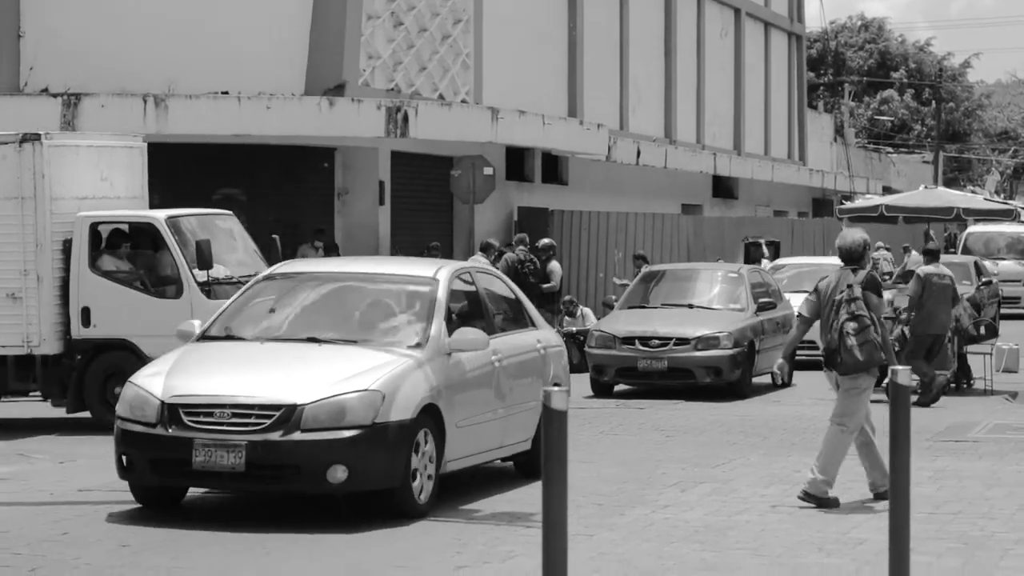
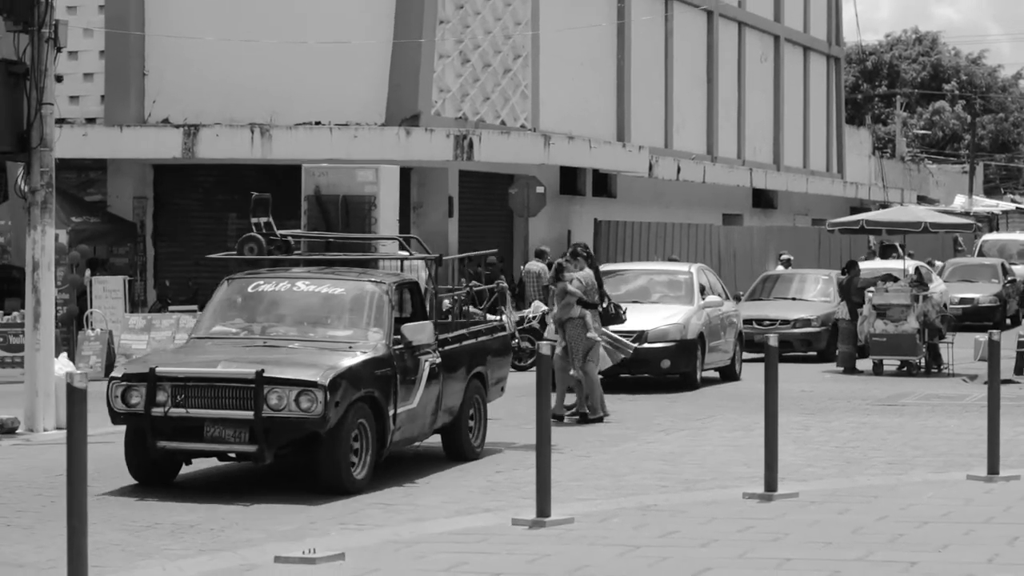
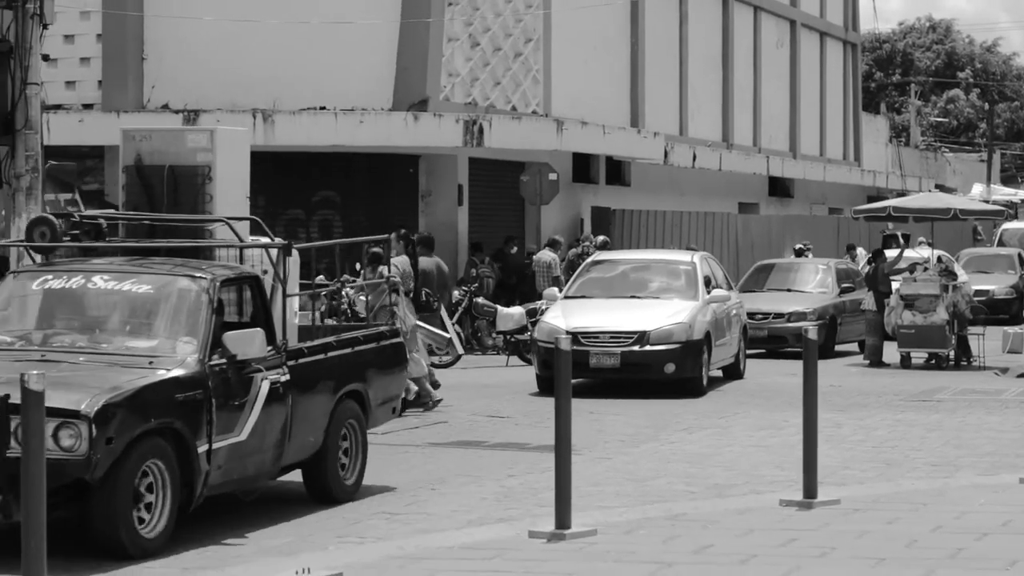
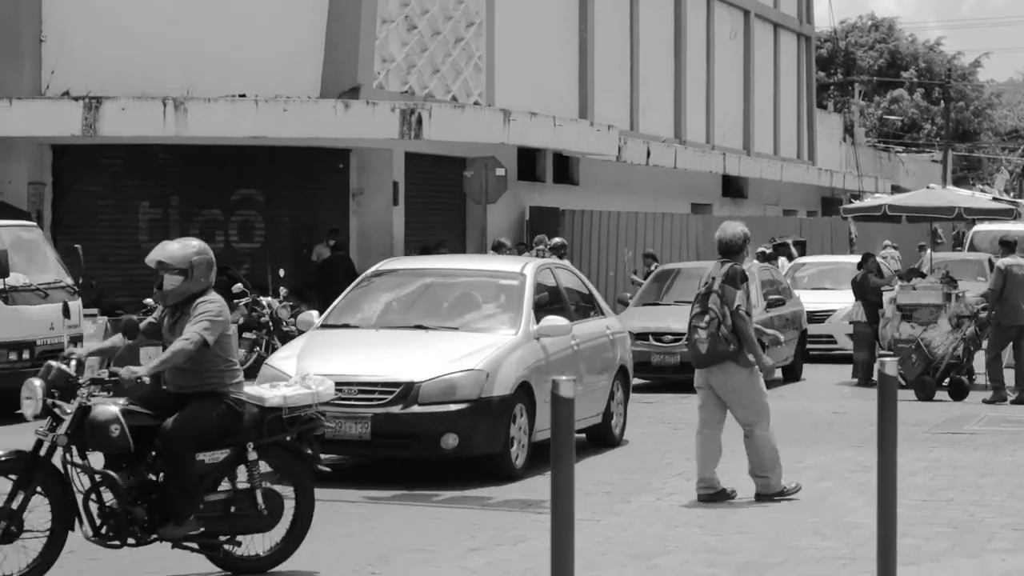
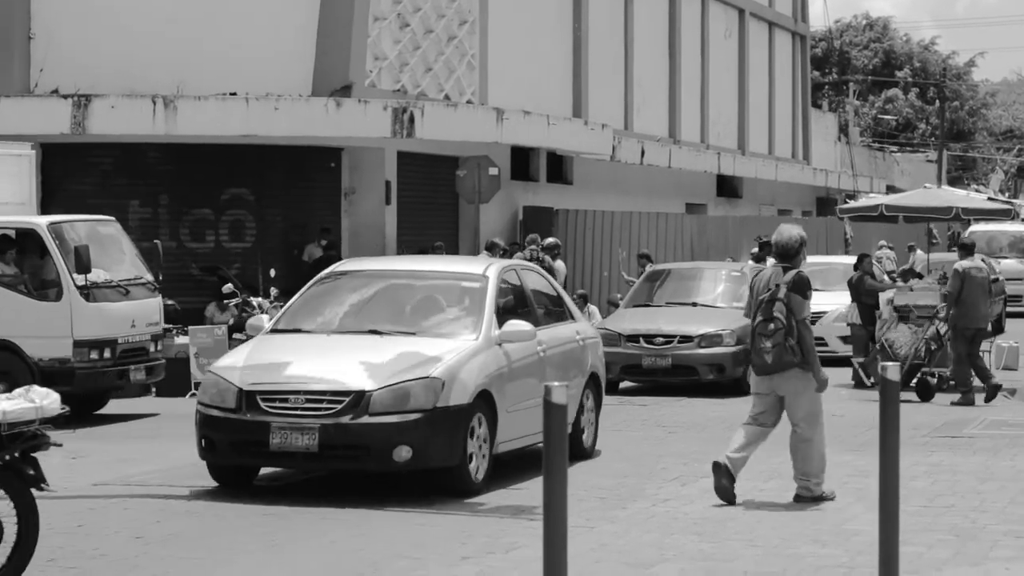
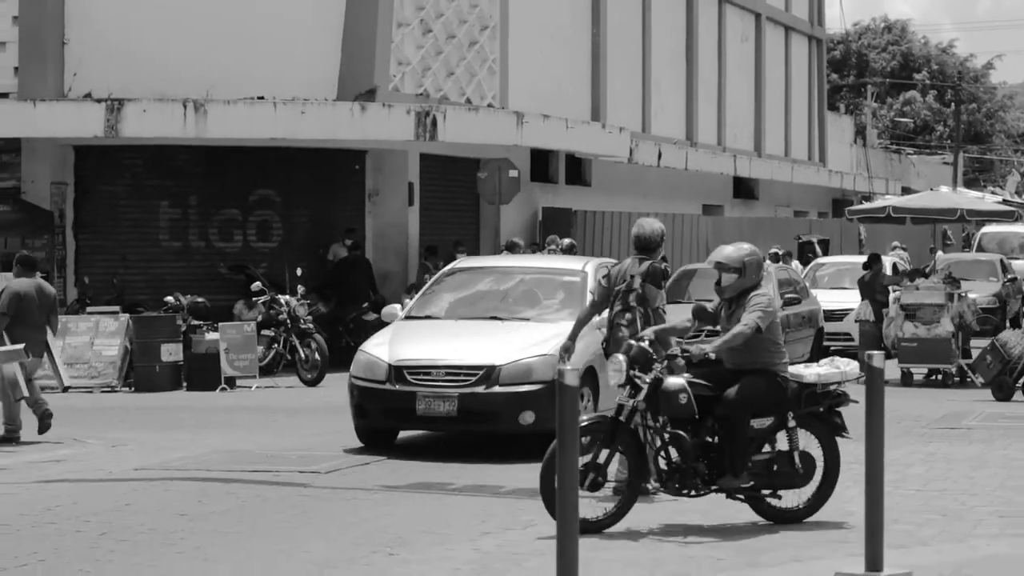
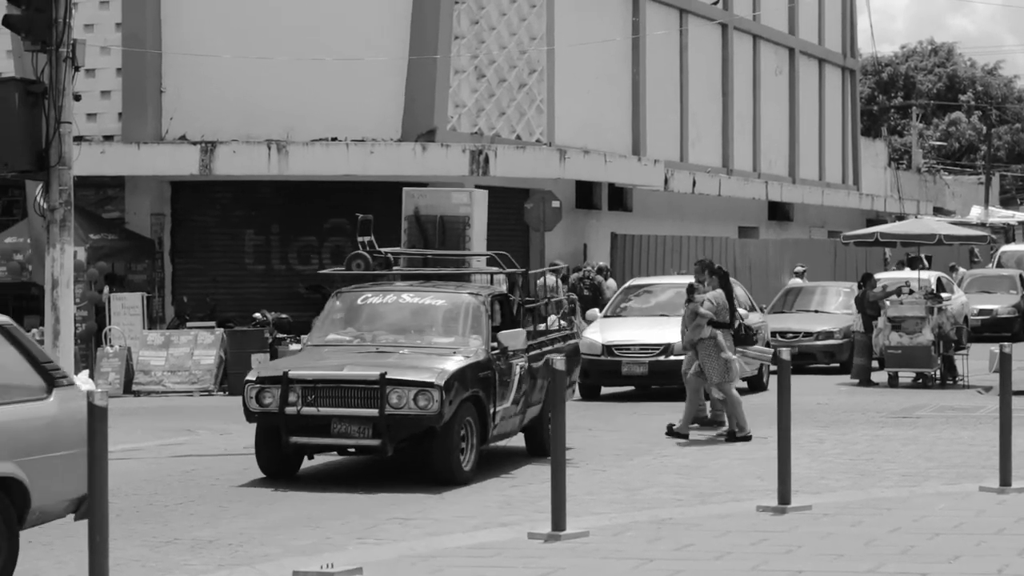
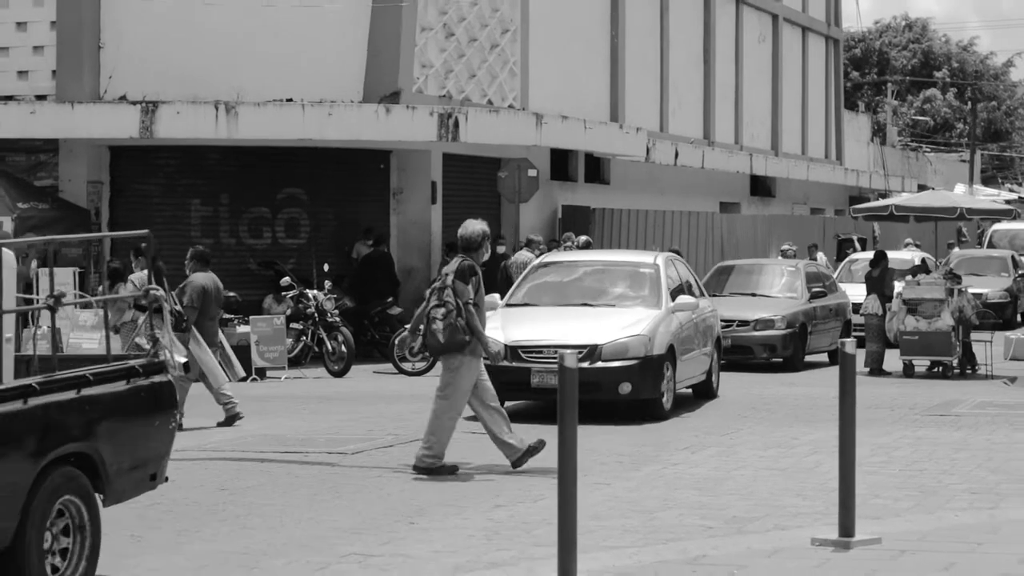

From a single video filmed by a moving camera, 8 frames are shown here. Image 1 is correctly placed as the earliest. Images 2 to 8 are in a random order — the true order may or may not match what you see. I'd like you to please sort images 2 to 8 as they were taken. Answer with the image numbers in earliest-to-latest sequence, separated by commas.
5, 4, 6, 8, 3, 2, 7
